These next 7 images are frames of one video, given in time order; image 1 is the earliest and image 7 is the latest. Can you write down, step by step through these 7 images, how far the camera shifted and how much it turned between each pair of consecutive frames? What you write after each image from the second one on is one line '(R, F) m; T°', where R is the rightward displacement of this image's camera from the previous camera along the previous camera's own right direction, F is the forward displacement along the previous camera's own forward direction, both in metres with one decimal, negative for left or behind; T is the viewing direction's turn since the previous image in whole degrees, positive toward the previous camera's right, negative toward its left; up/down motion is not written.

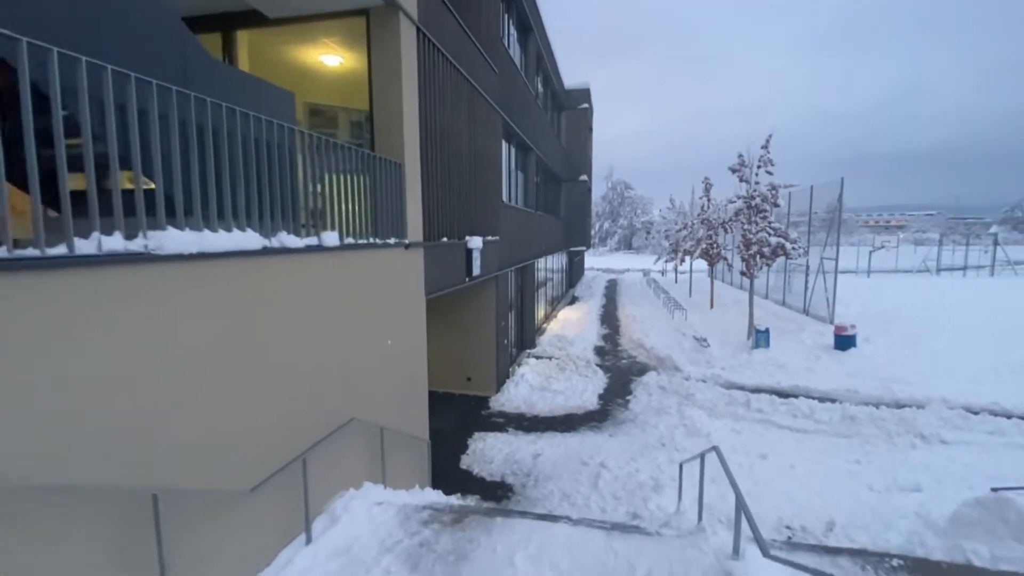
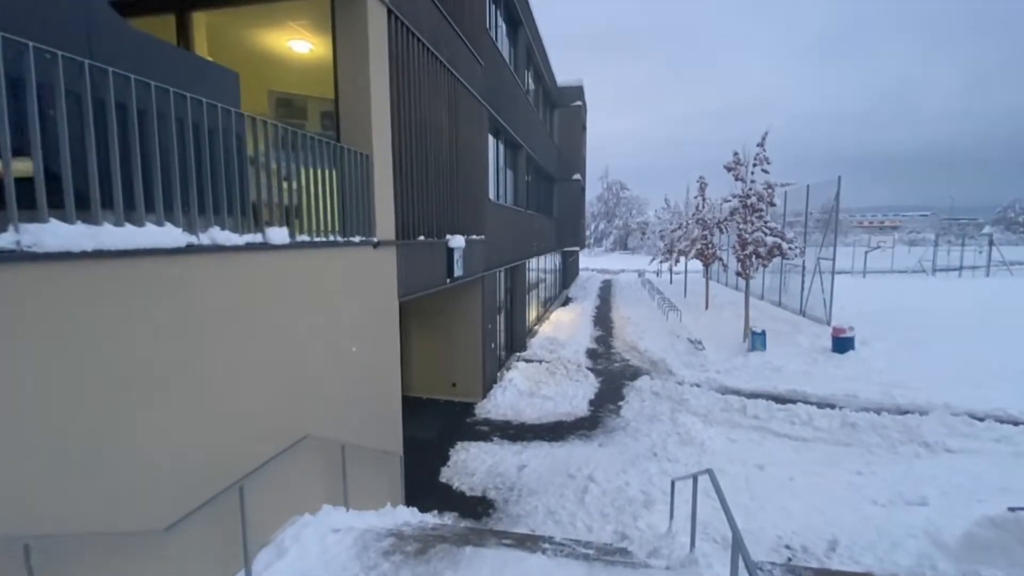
(+0.2, +0.4) m; 0°
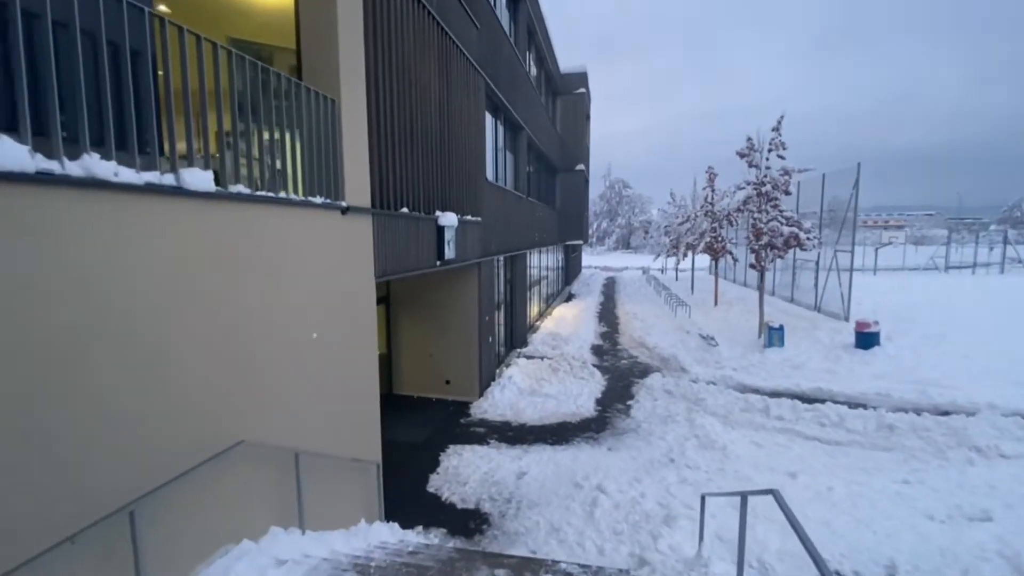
(0.0, +0.9) m; 0°
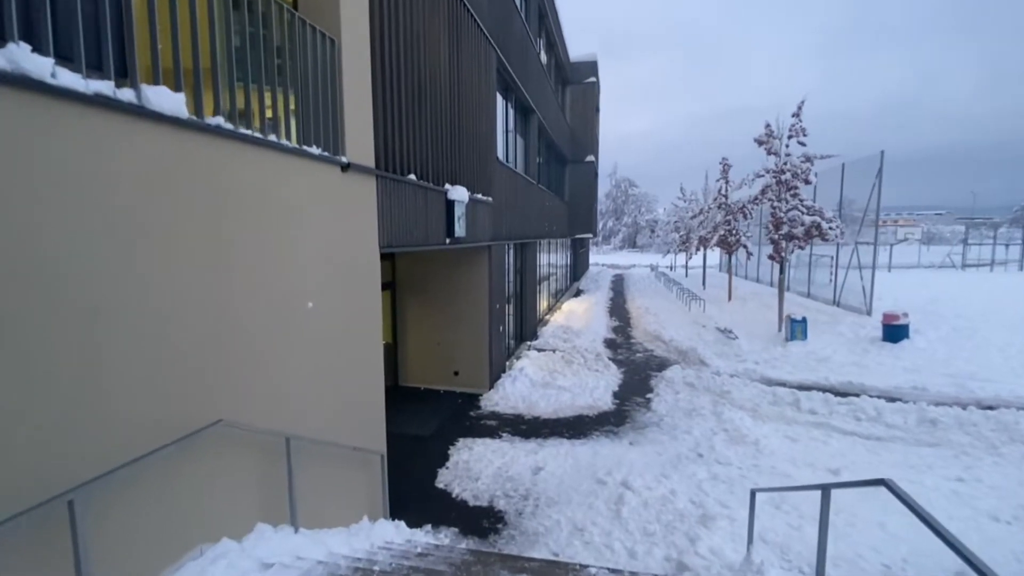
(-0.1, +0.5) m; -1°
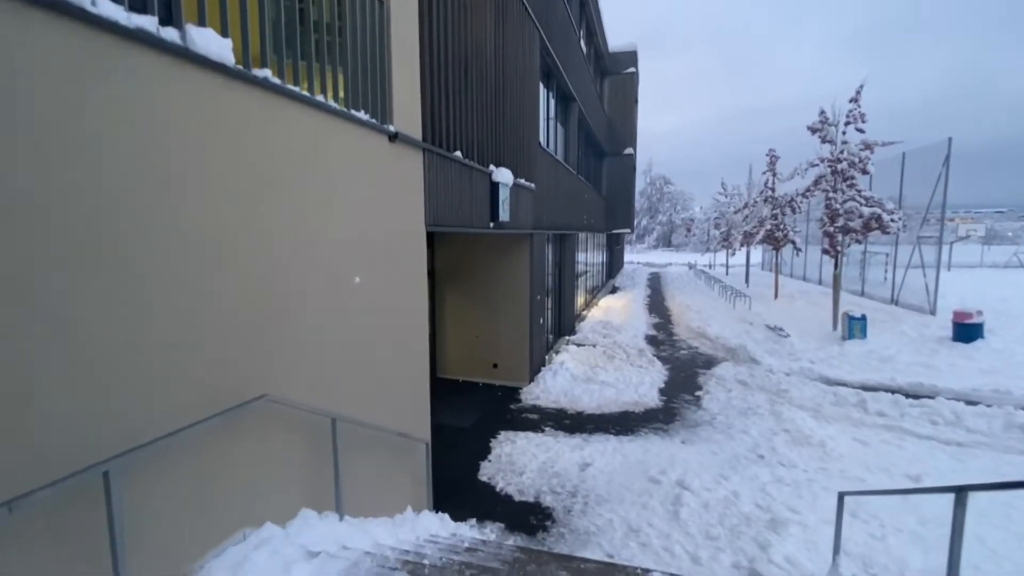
(-0.2, +0.3) m; -4°
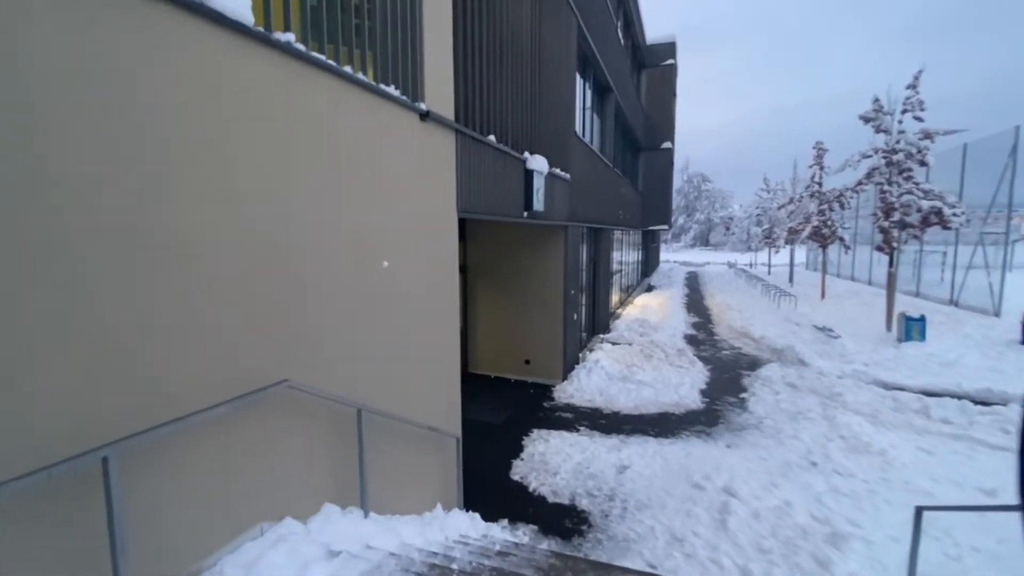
(0.0, +0.2) m; -4°
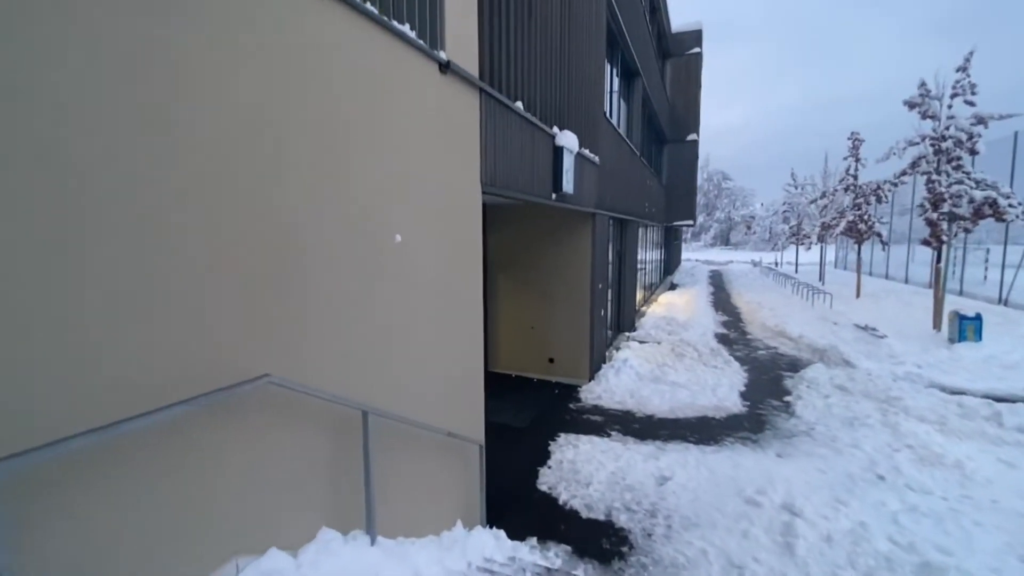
(-0.1, +0.5) m; -2°
